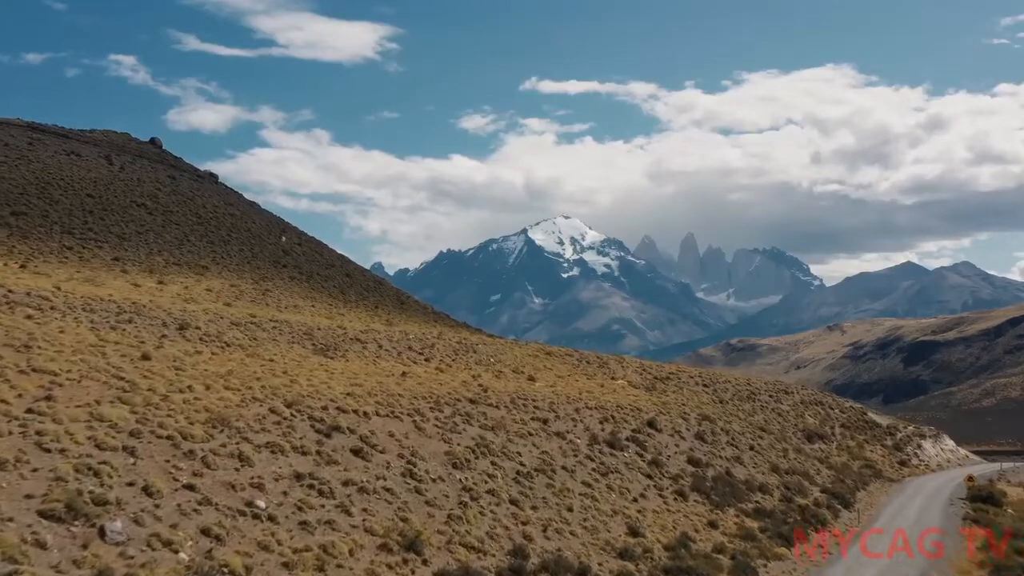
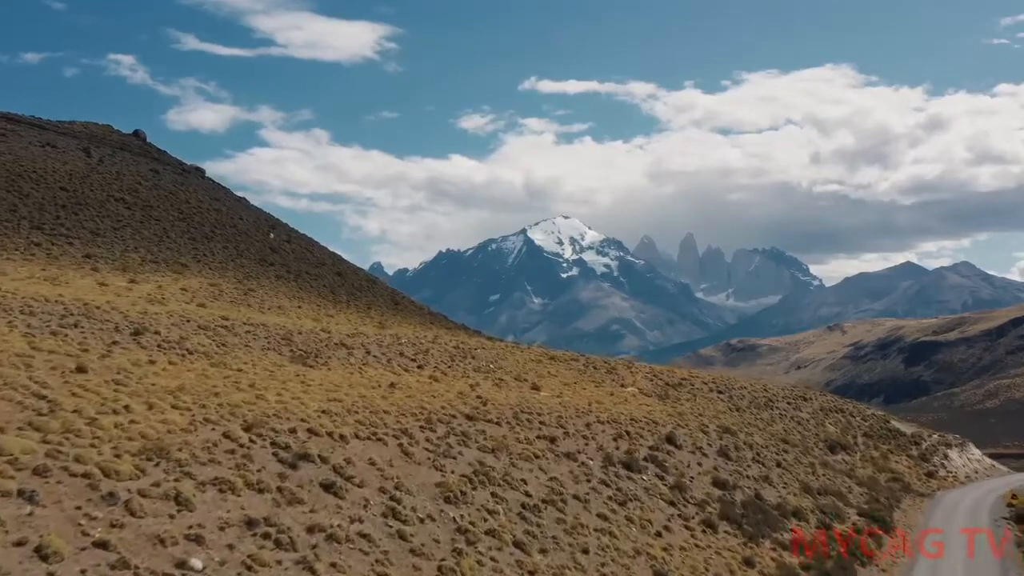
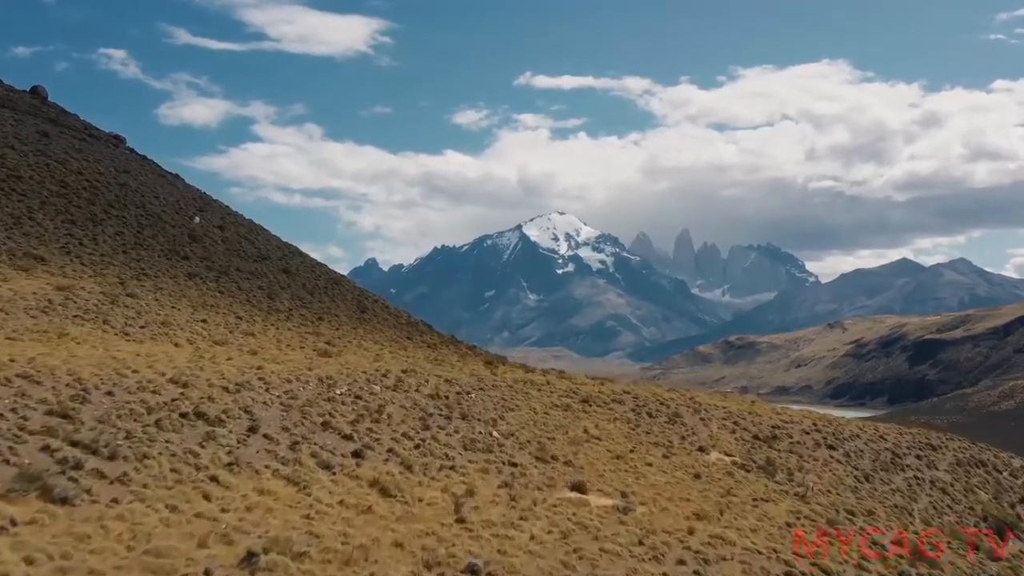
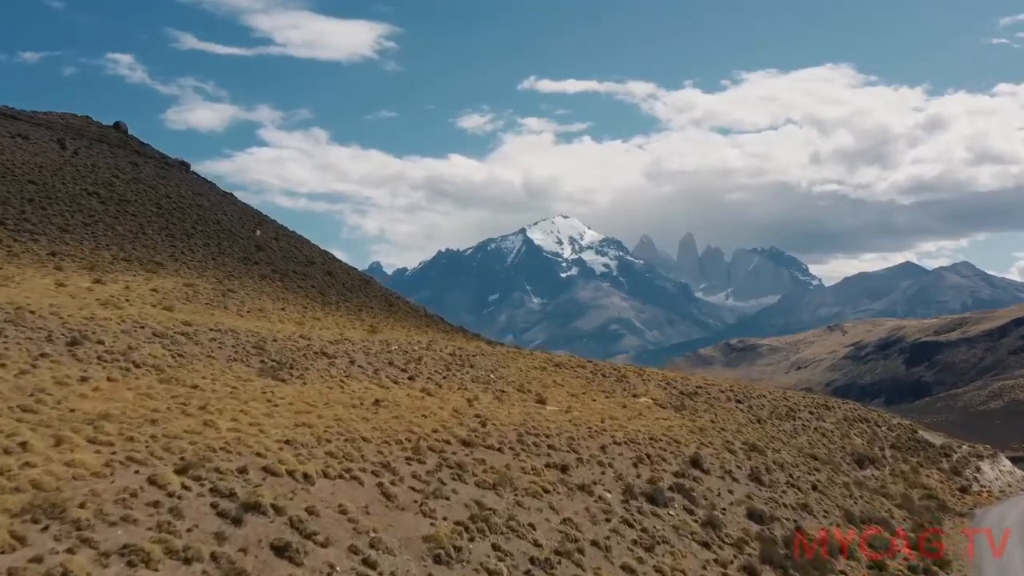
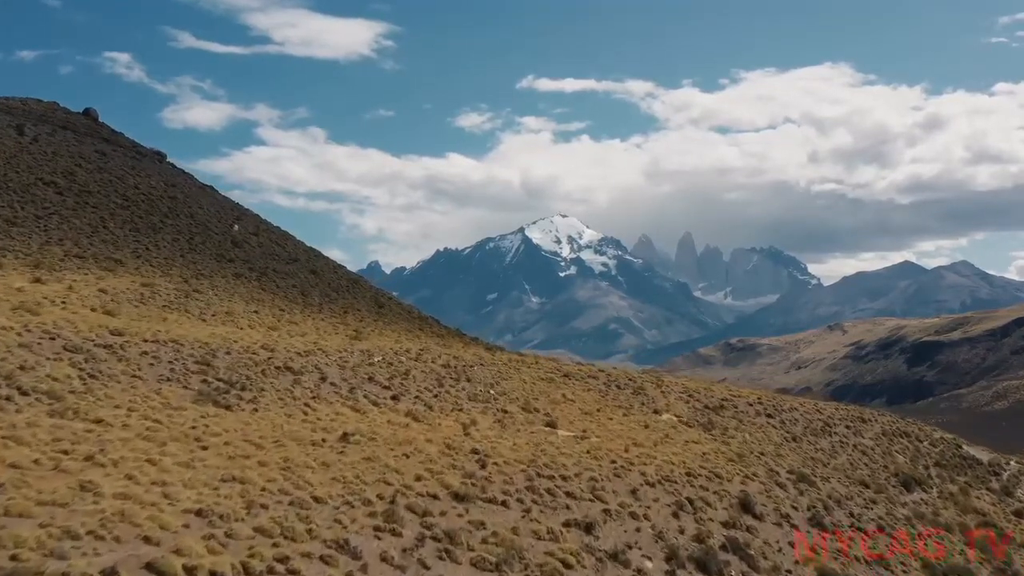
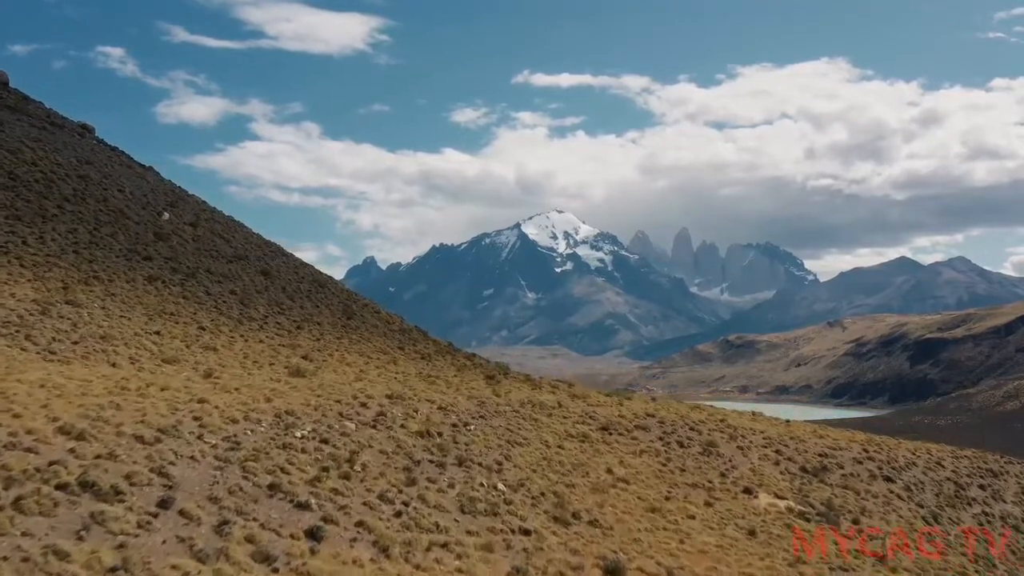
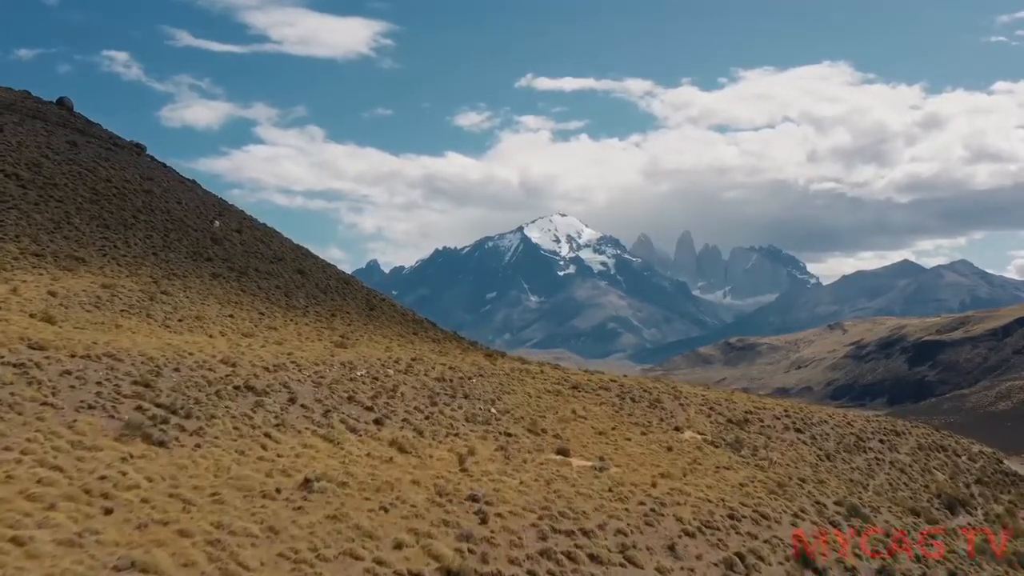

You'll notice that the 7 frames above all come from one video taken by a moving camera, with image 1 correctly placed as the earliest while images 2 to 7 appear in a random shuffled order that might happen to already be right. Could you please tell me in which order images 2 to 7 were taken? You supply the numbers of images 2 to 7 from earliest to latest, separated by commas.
2, 4, 5, 7, 3, 6
